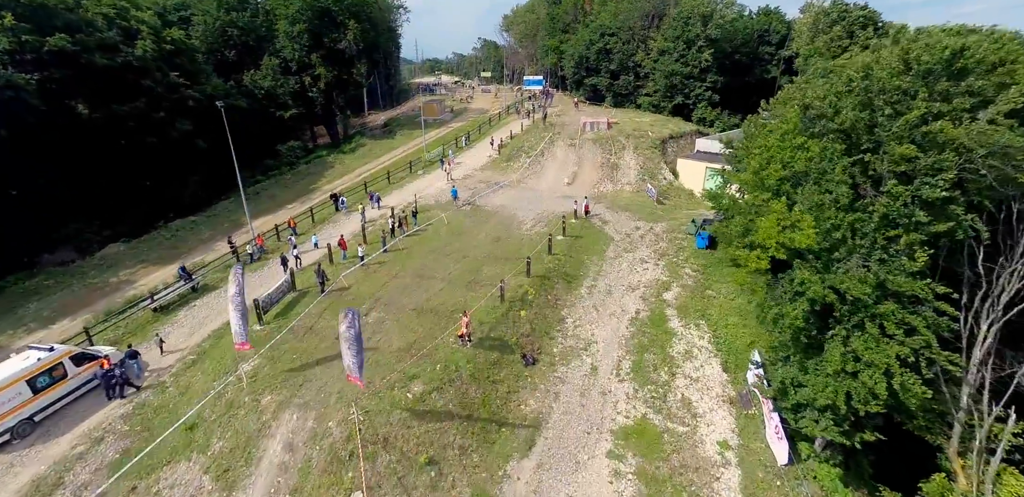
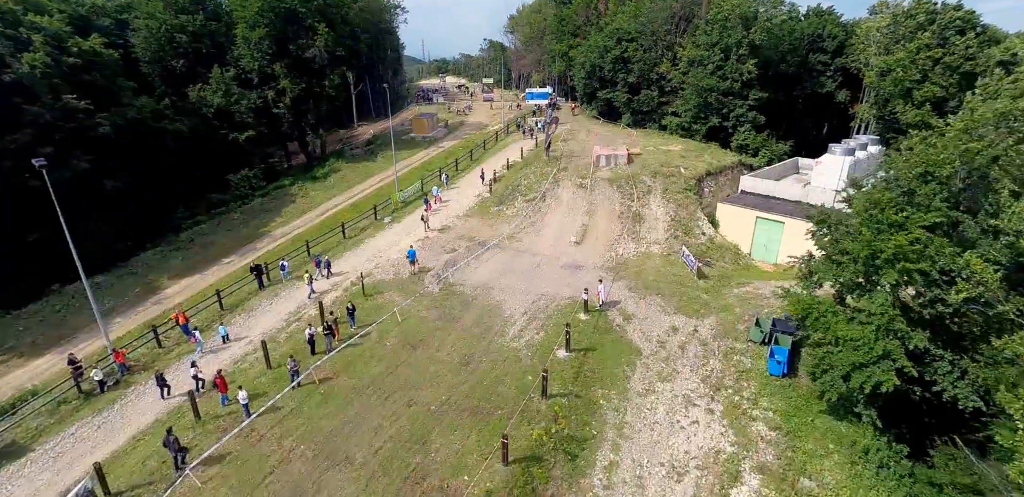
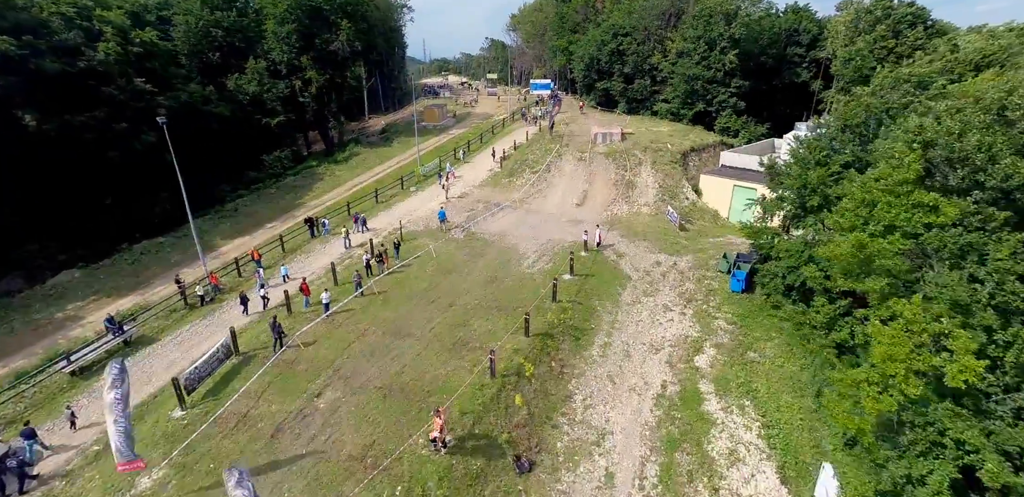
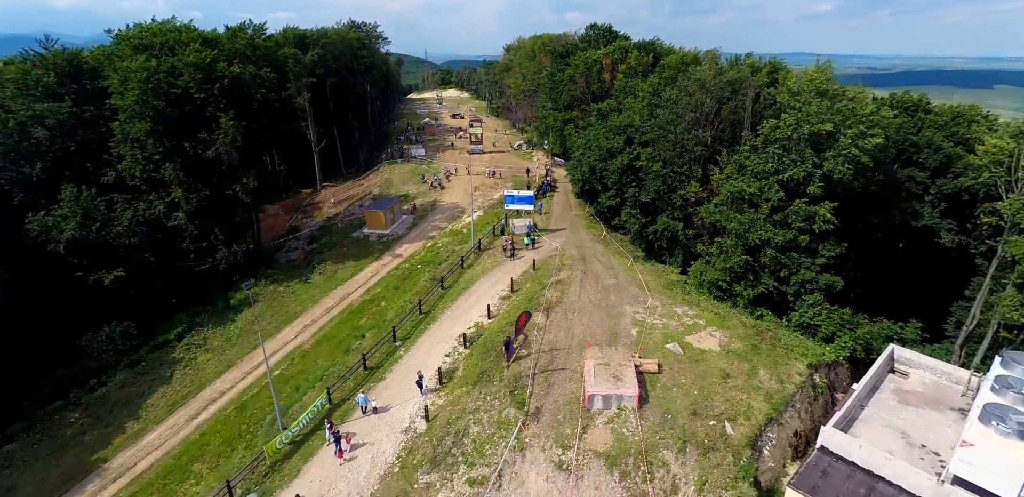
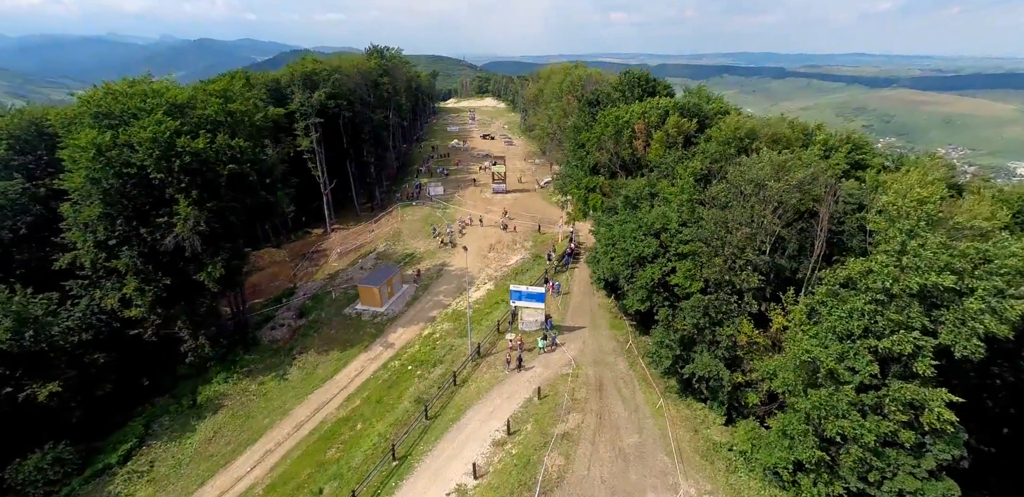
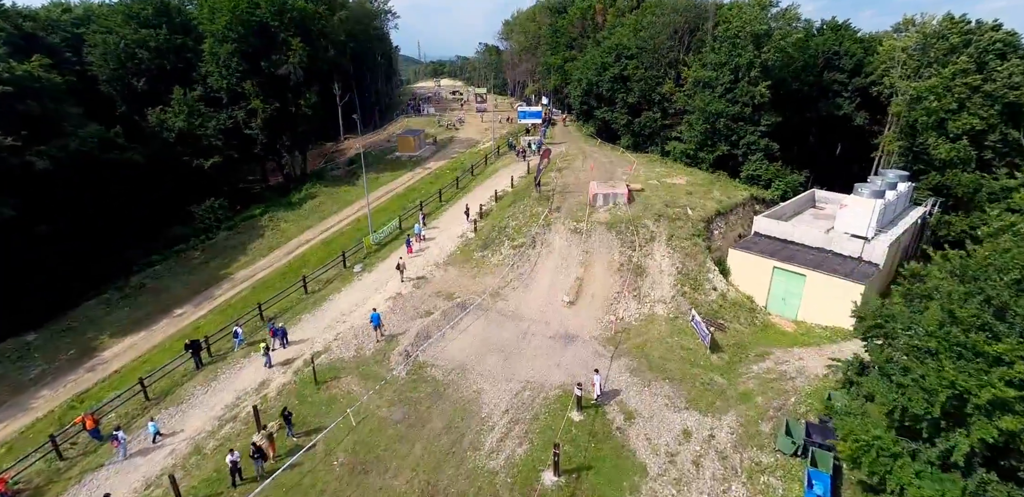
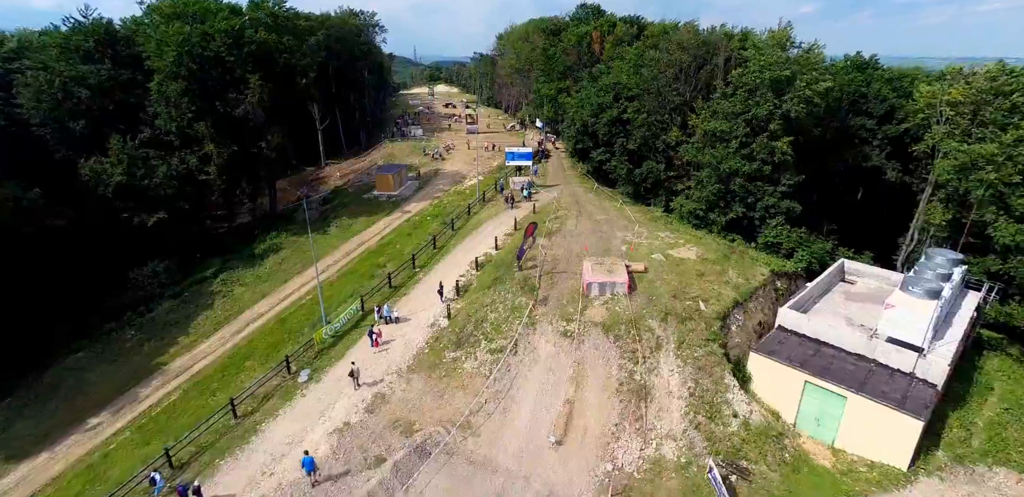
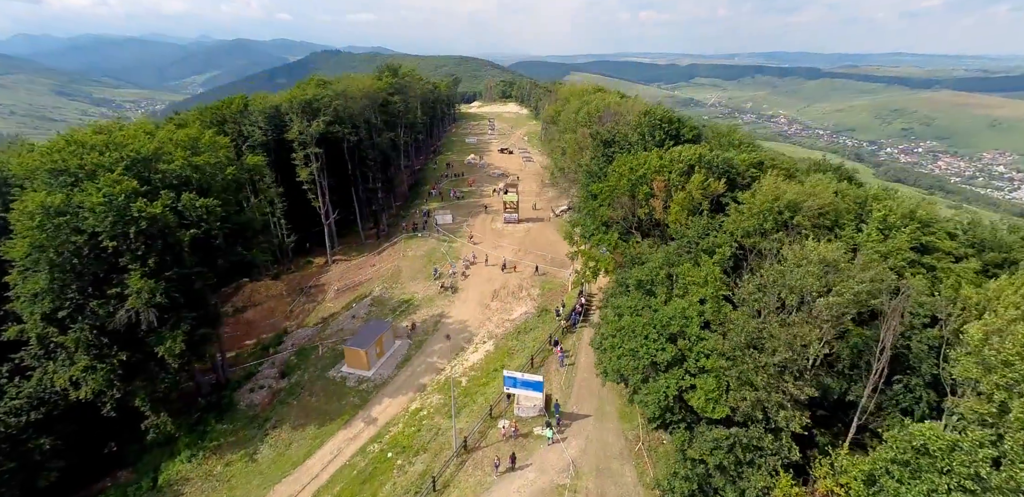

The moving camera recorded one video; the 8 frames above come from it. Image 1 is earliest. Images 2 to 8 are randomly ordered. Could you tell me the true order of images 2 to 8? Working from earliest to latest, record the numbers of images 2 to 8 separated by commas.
3, 2, 6, 7, 4, 5, 8
